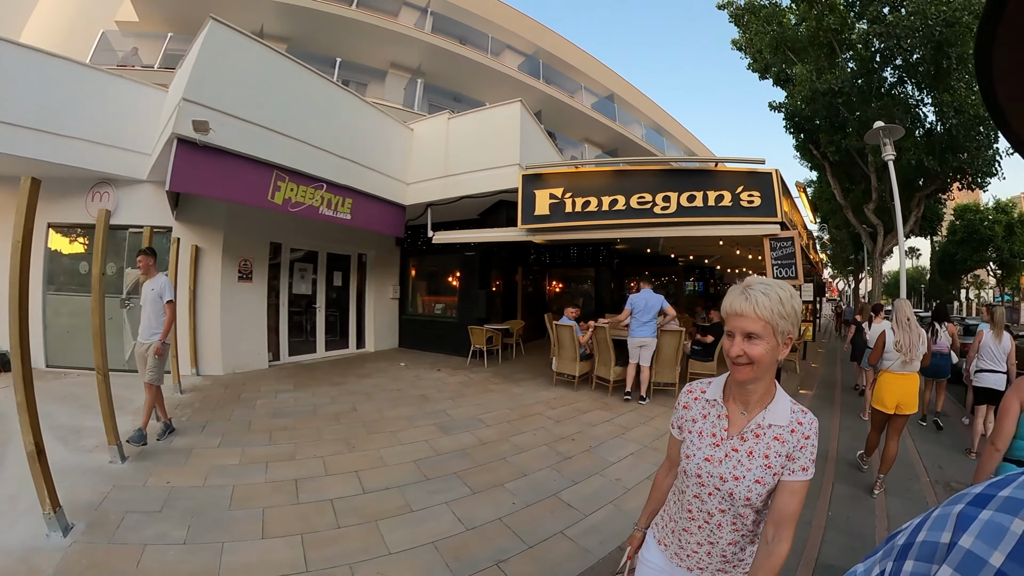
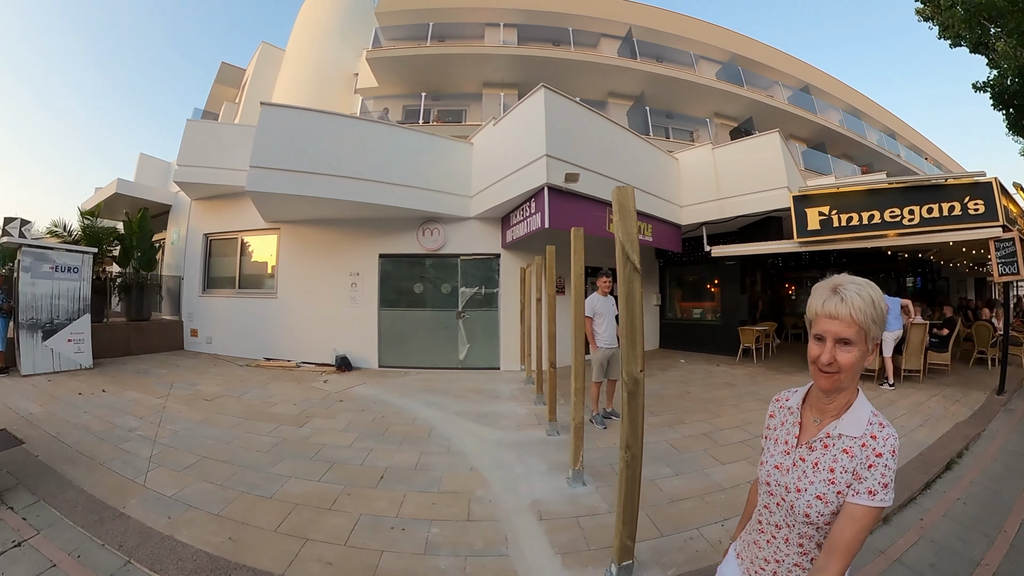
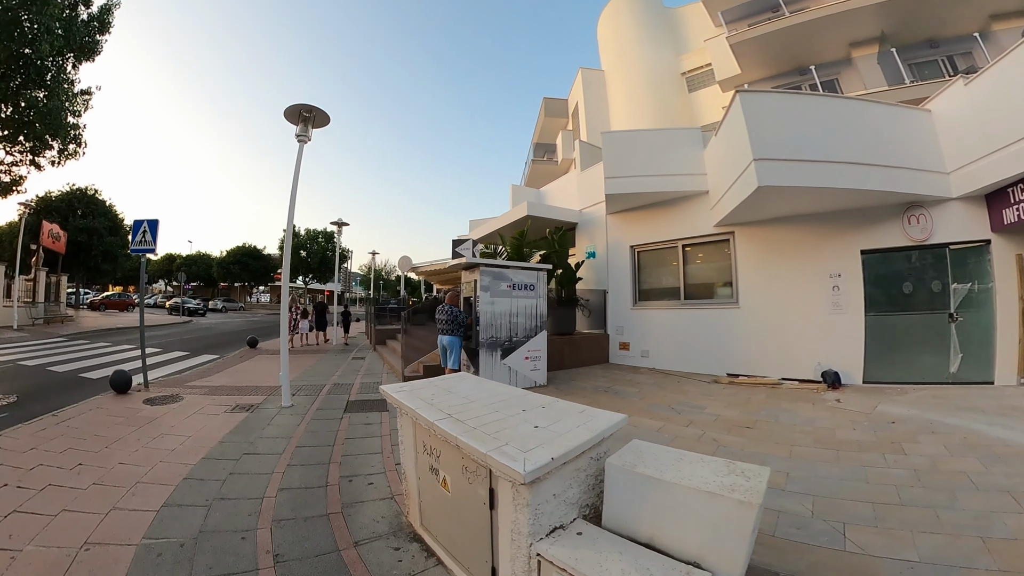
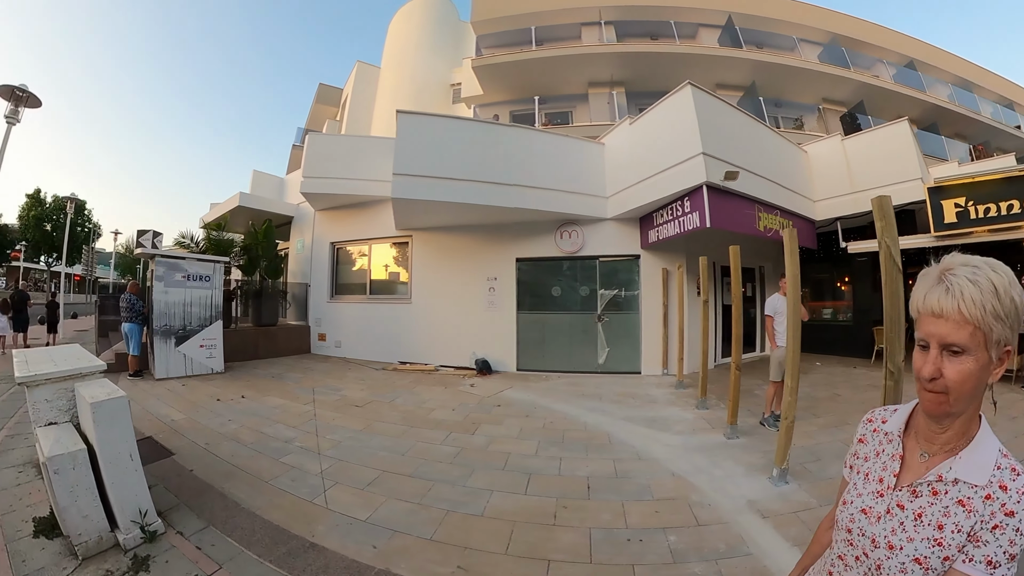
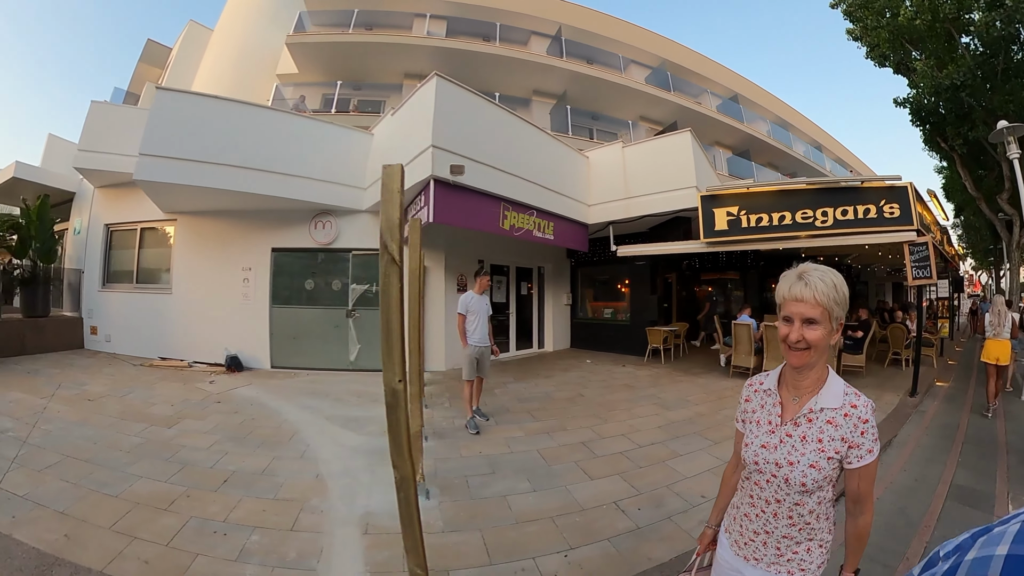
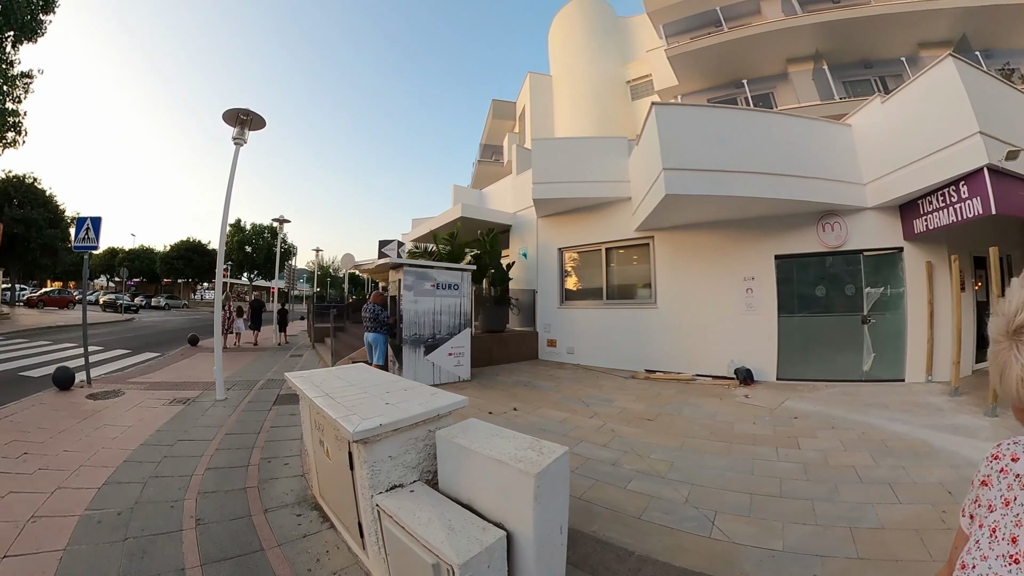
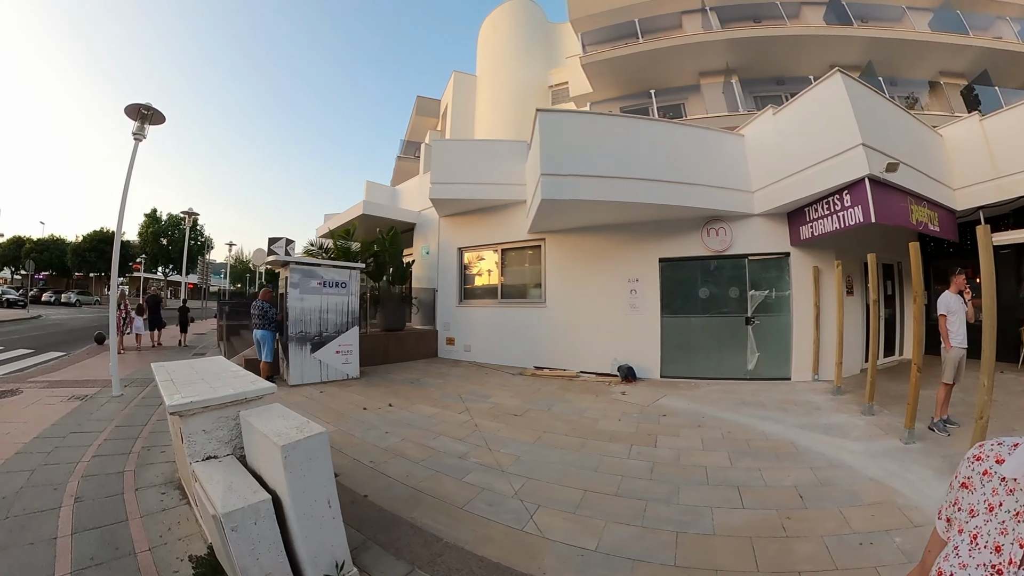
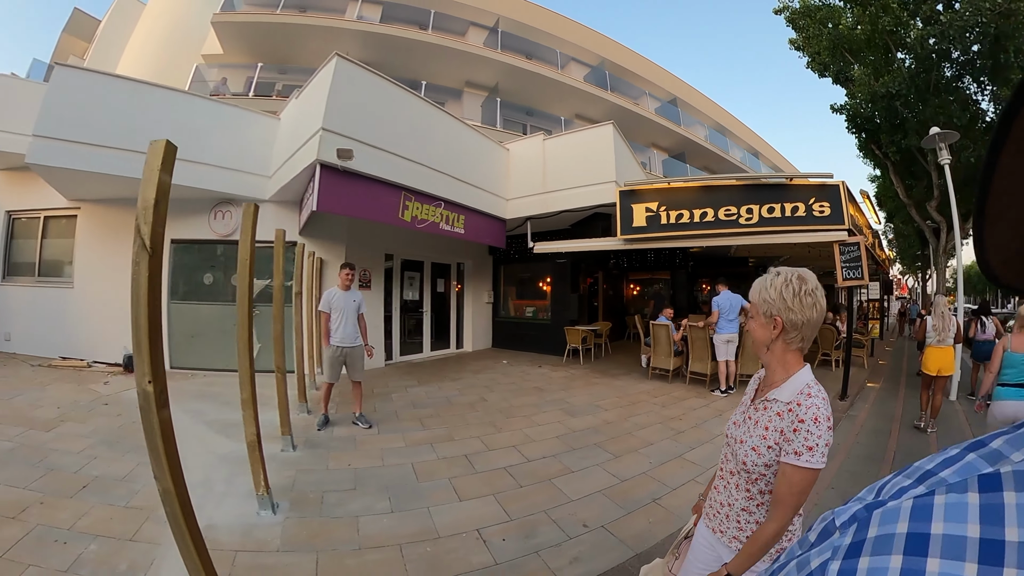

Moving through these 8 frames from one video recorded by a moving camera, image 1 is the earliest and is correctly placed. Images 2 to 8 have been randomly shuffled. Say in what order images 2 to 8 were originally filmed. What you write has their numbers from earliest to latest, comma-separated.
8, 5, 2, 4, 7, 6, 3
